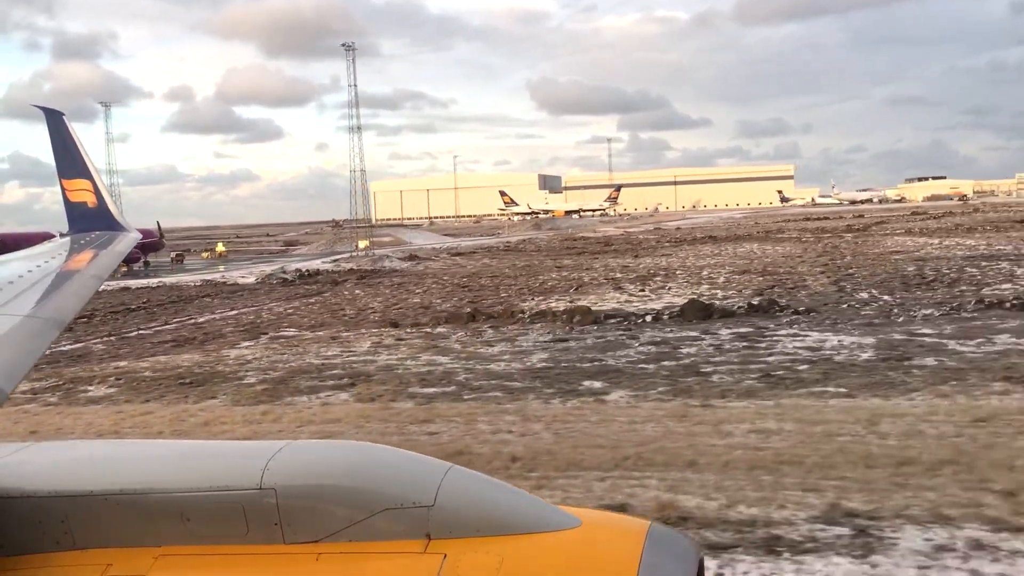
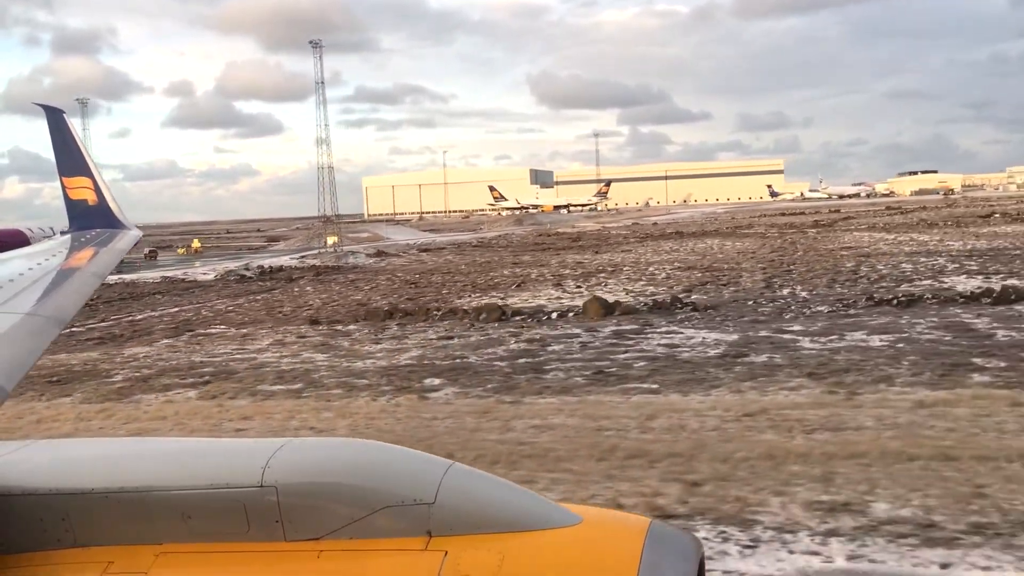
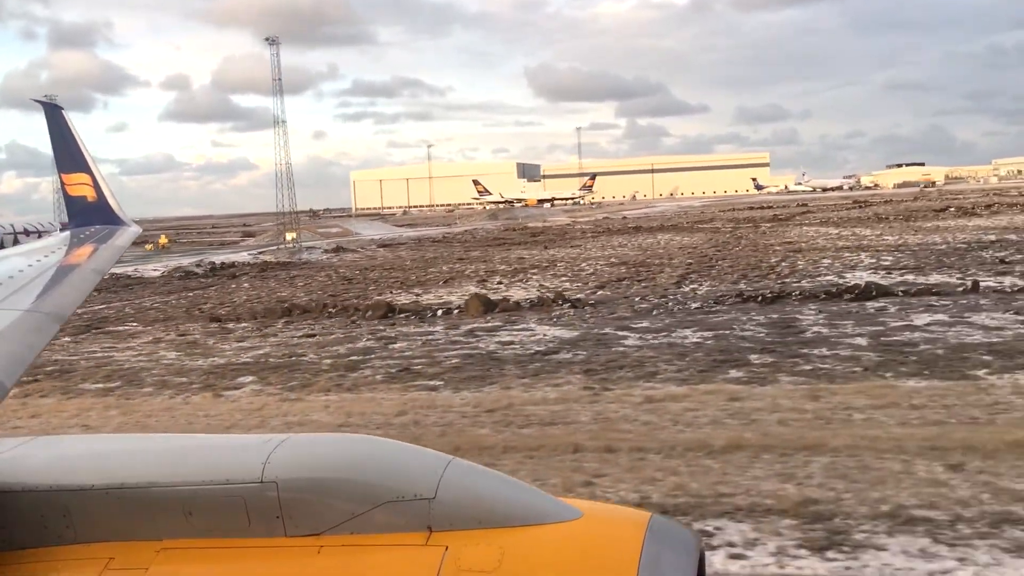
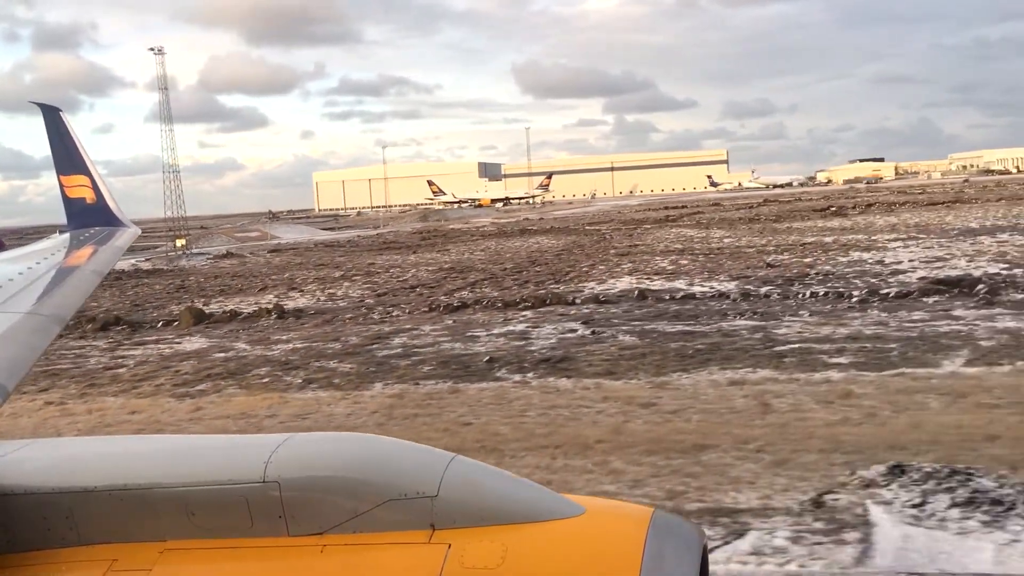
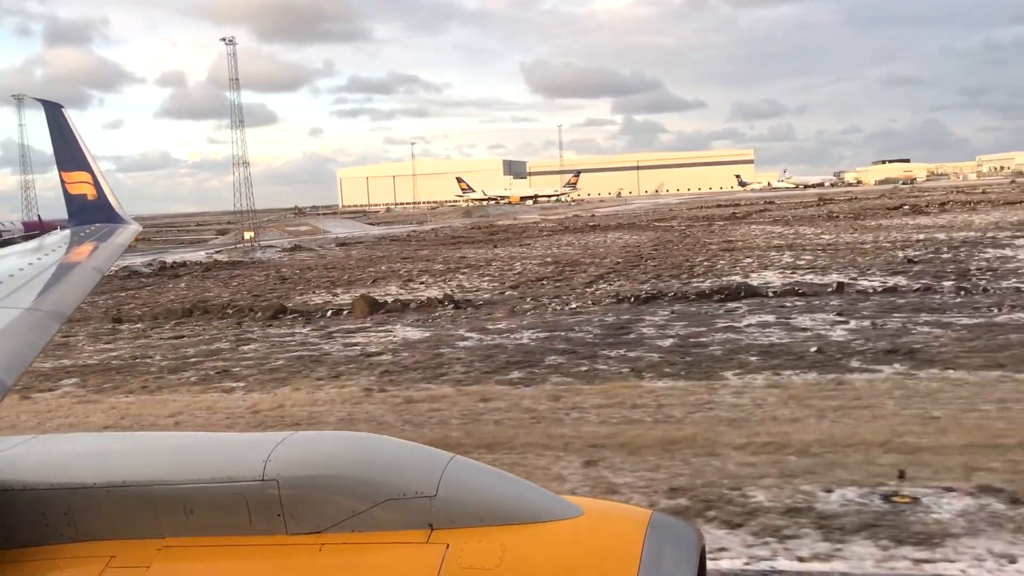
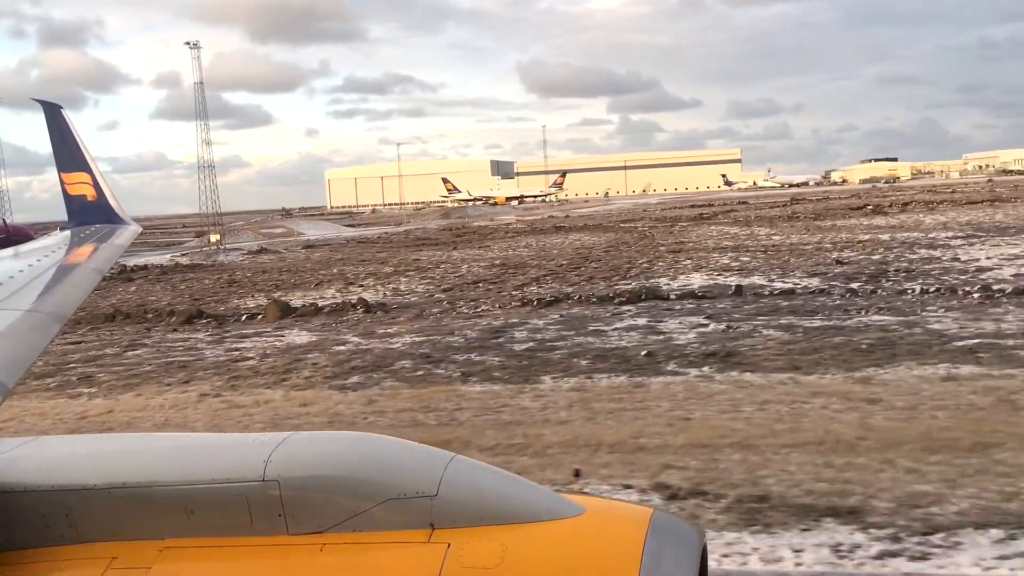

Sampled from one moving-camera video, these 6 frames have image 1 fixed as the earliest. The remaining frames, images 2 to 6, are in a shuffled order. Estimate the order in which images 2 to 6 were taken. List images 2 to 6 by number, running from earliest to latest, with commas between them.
2, 3, 5, 6, 4
